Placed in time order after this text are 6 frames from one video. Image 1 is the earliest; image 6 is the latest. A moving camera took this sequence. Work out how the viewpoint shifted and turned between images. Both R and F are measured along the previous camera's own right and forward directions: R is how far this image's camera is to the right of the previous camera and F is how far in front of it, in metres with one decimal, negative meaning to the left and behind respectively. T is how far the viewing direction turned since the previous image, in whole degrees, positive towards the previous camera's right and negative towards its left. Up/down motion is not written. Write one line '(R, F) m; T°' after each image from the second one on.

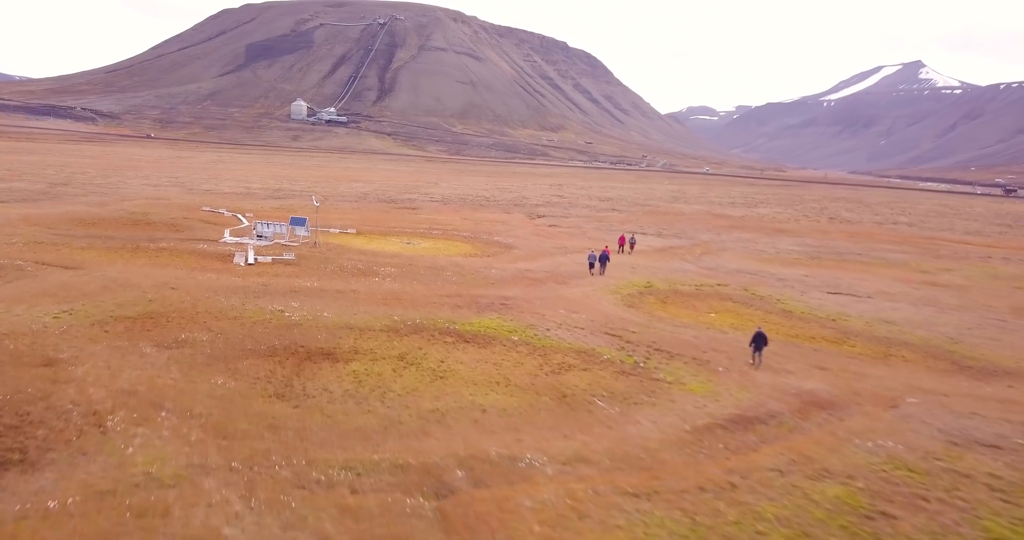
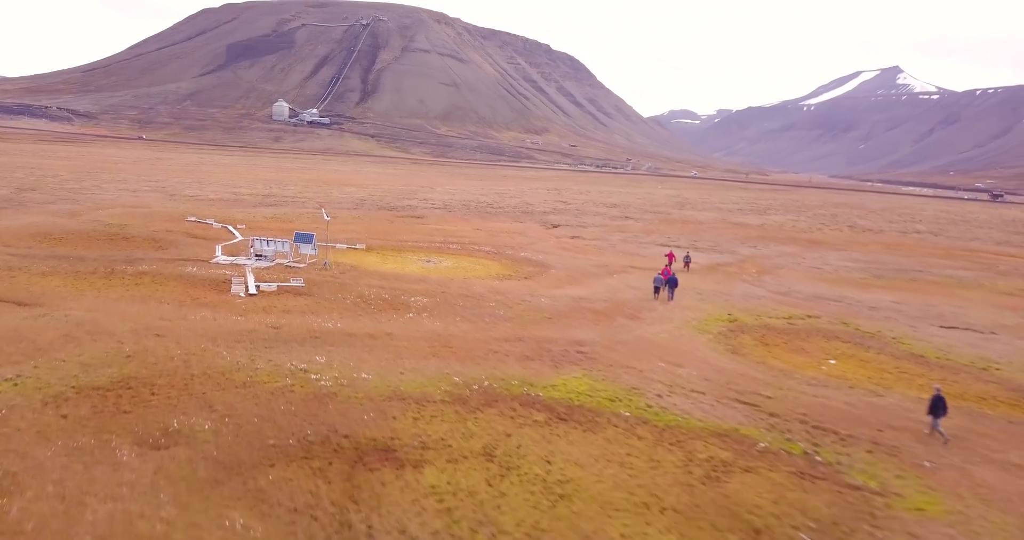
(-2.5, +5.3) m; +1°
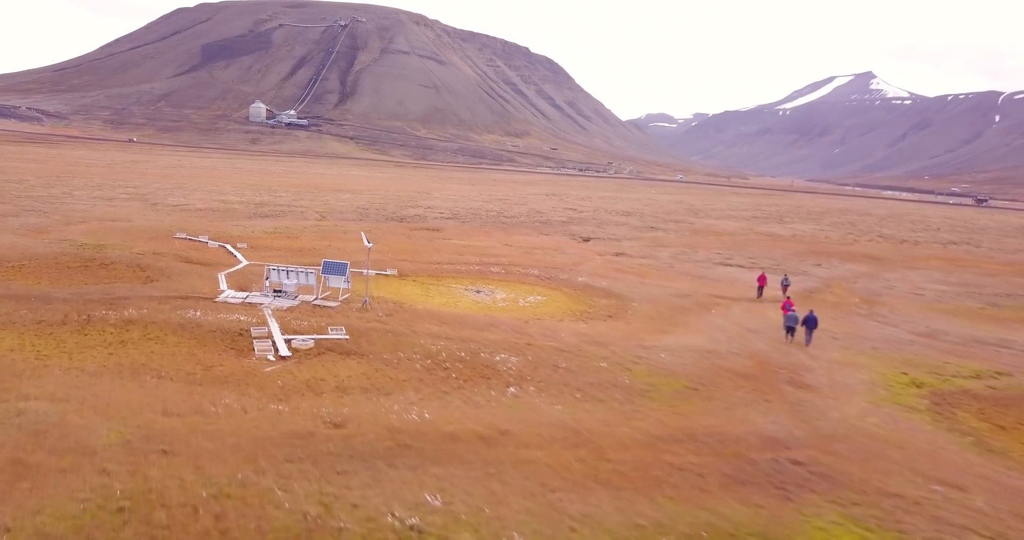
(-3.5, +6.6) m; +2°
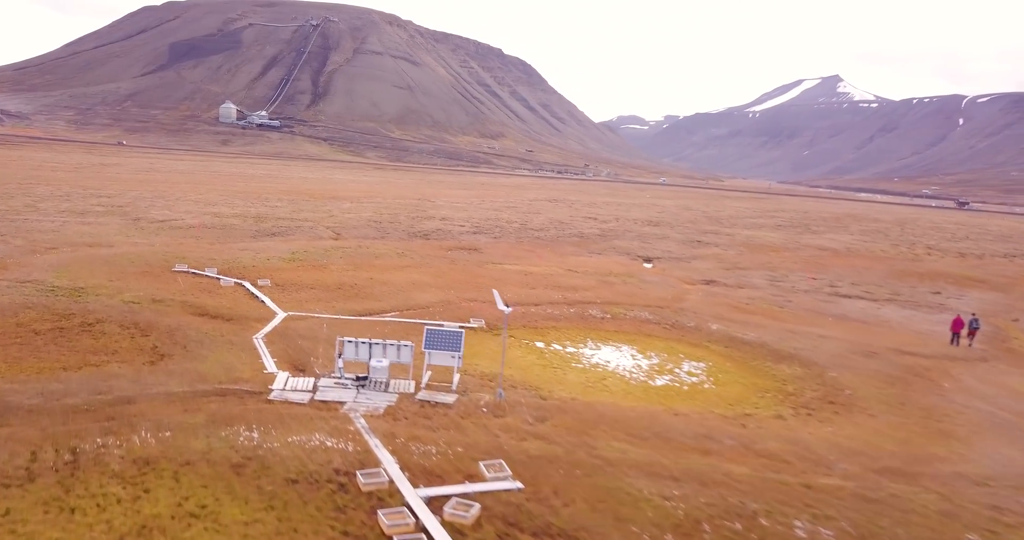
(-4.9, +8.2) m; +2°
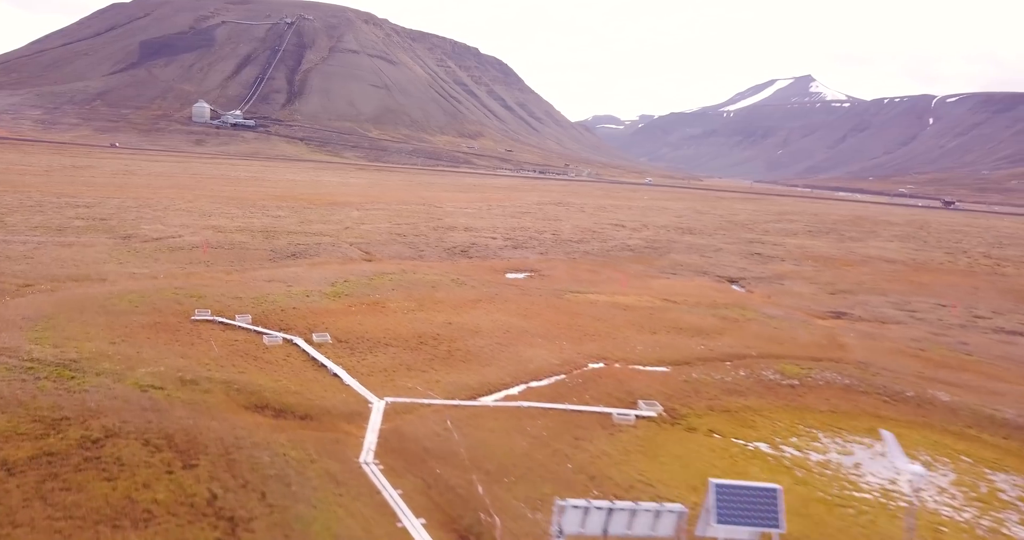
(-4.7, +7.4) m; +2°
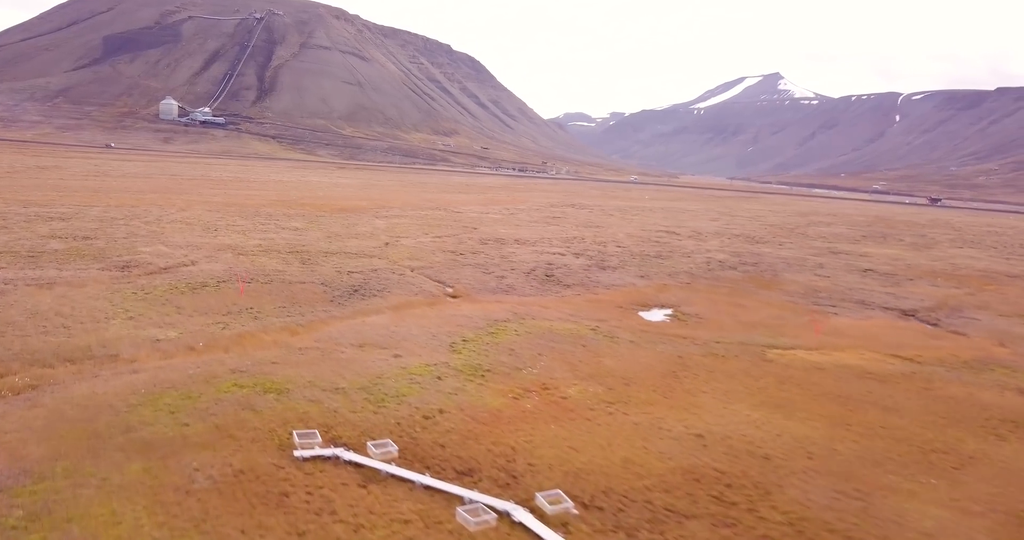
(-6.3, +9.9) m; +2°
